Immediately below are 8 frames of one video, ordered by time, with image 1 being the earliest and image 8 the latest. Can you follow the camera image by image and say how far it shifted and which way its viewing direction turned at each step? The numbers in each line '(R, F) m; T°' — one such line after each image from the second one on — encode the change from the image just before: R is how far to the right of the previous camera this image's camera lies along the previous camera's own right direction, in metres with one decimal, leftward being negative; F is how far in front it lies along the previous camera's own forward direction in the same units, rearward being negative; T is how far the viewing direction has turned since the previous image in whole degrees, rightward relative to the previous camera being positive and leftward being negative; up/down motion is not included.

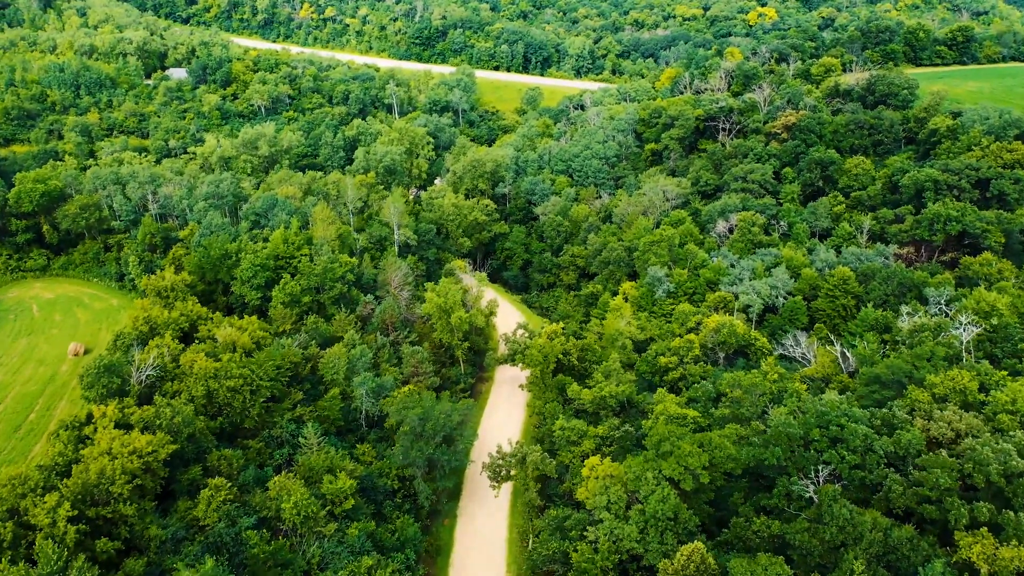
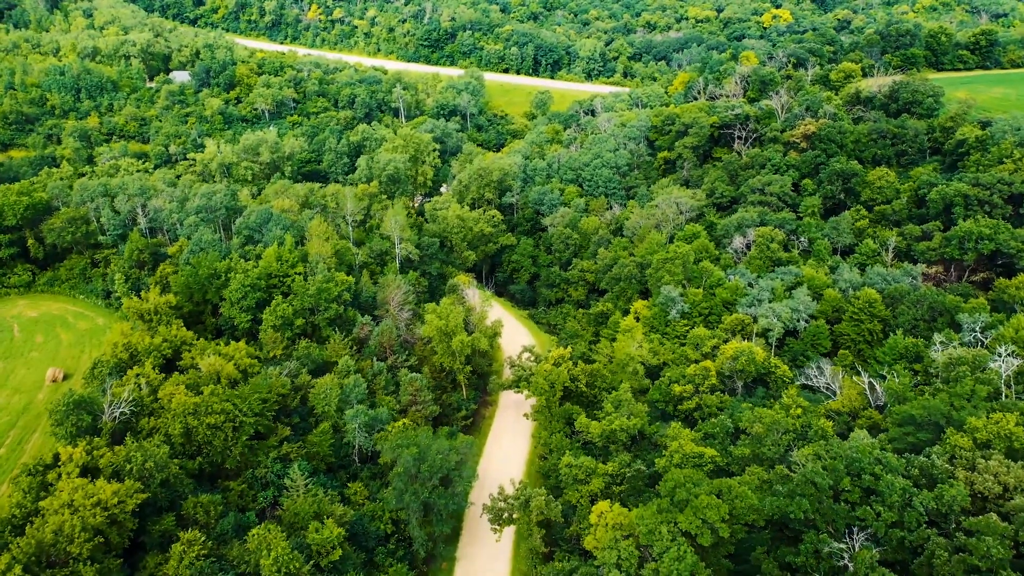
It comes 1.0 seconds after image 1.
(+0.3, +3.5) m; -1°
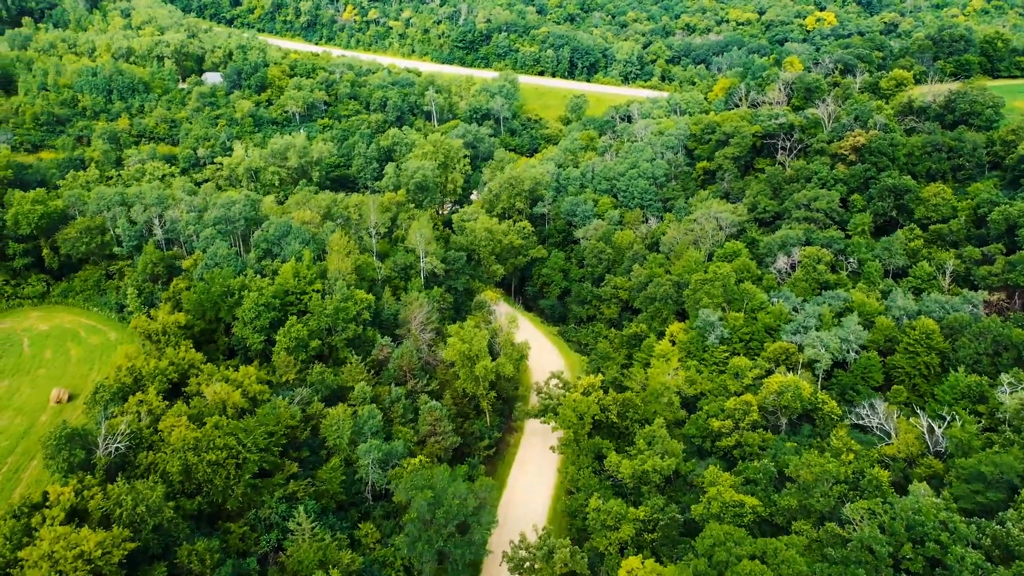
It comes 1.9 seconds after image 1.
(+0.2, +3.6) m; -3°
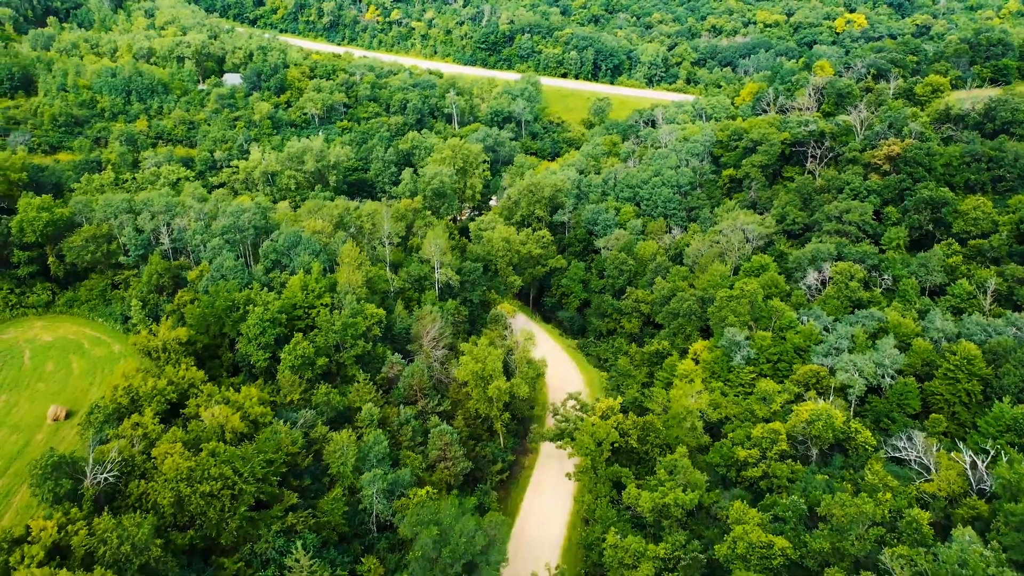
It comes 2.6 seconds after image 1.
(+0.3, +2.6) m; -2°
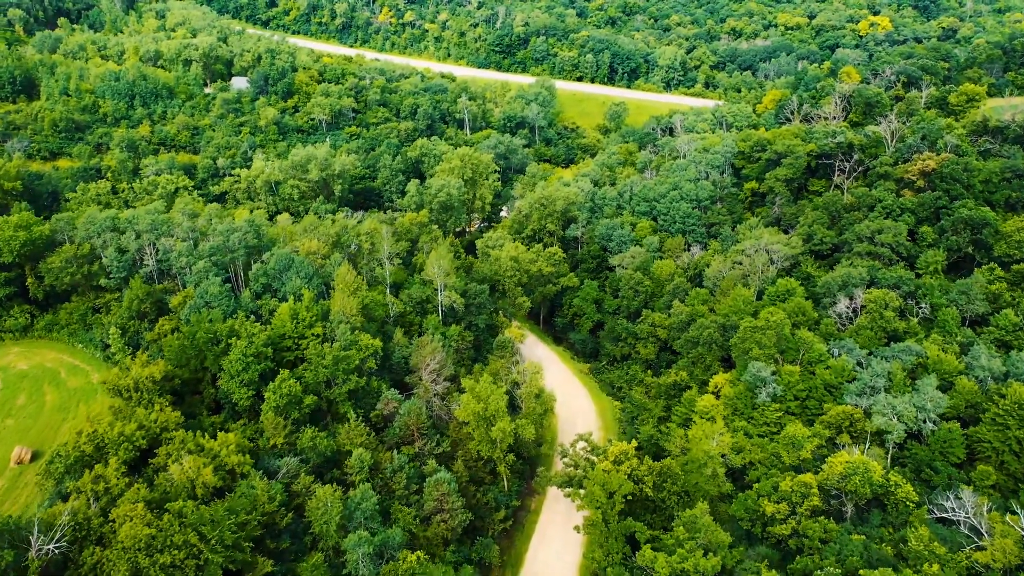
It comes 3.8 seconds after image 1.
(+0.5, +4.4) m; -1°
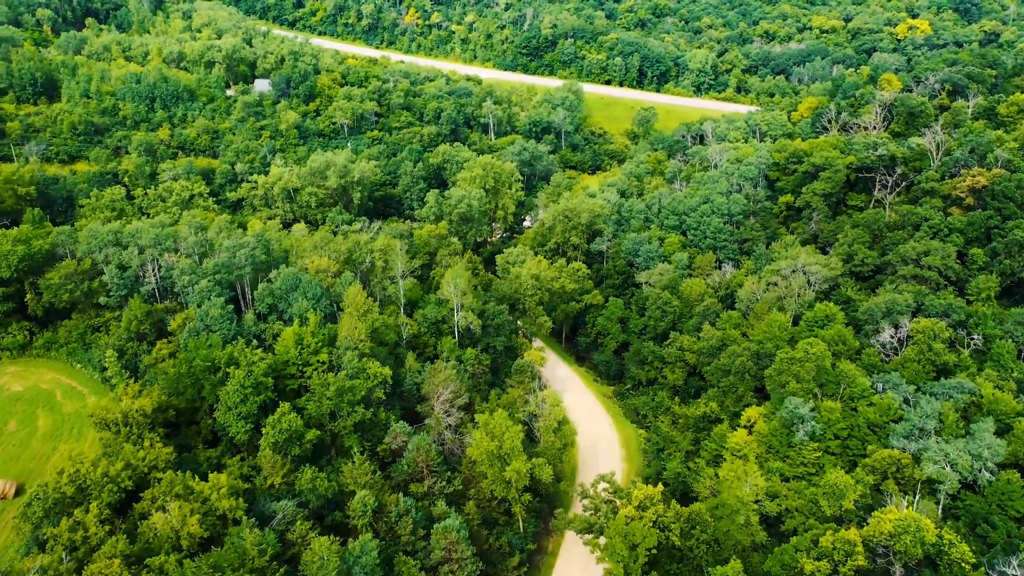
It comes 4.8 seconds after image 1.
(+0.3, +3.6) m; -2°
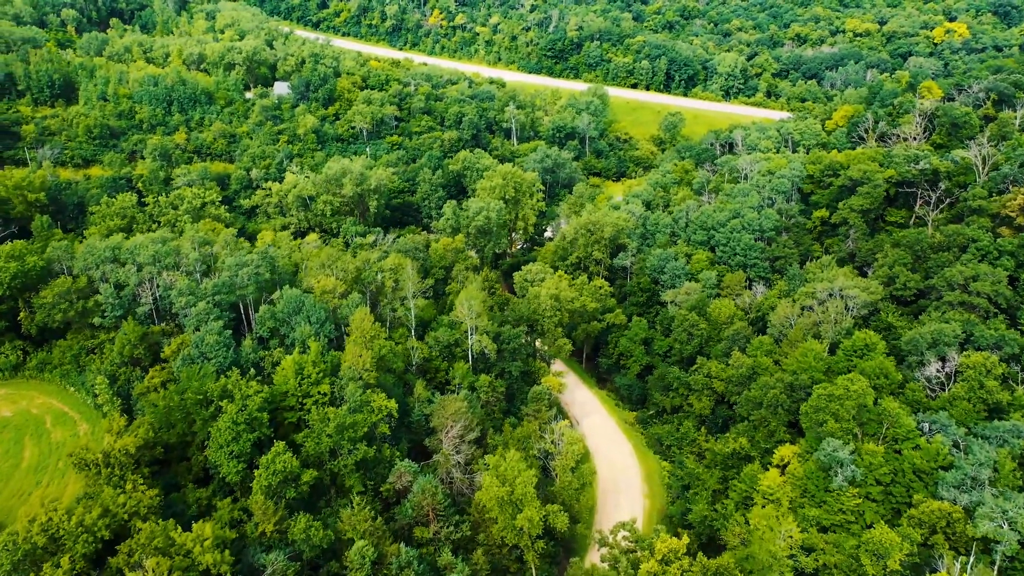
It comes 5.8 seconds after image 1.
(+0.4, +3.6) m; -2°
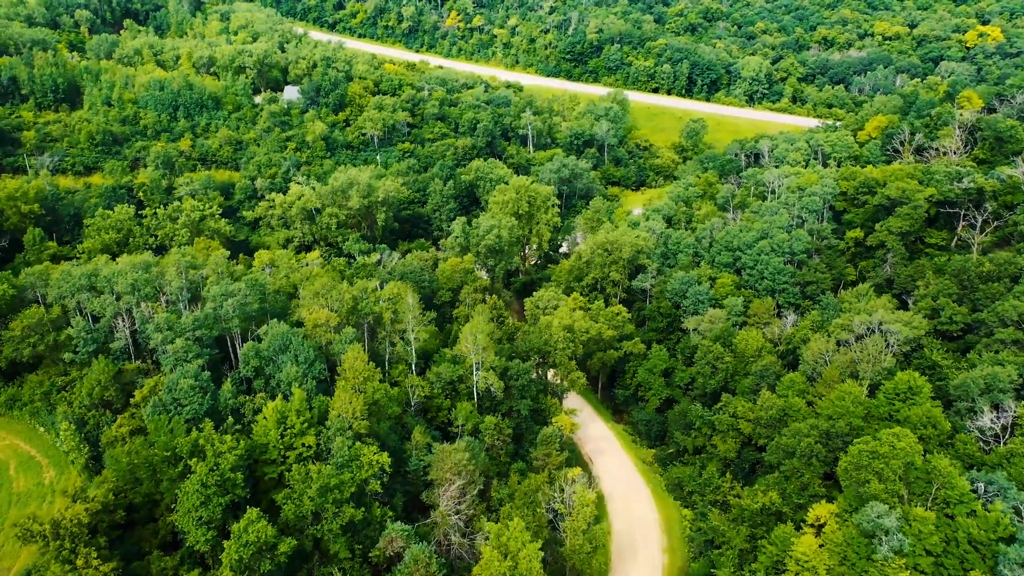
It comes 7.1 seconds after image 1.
(+0.5, +4.8) m; -1°
